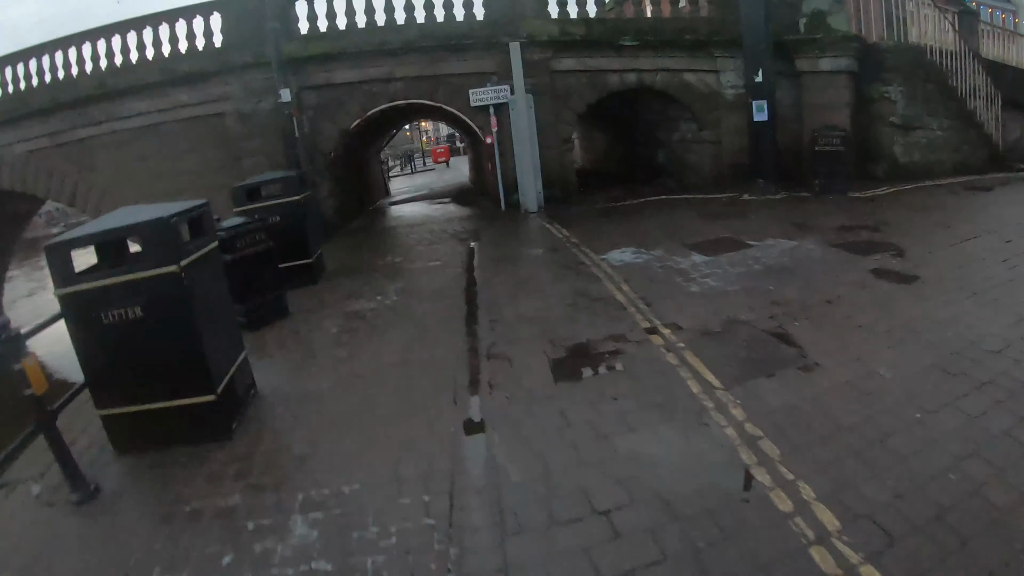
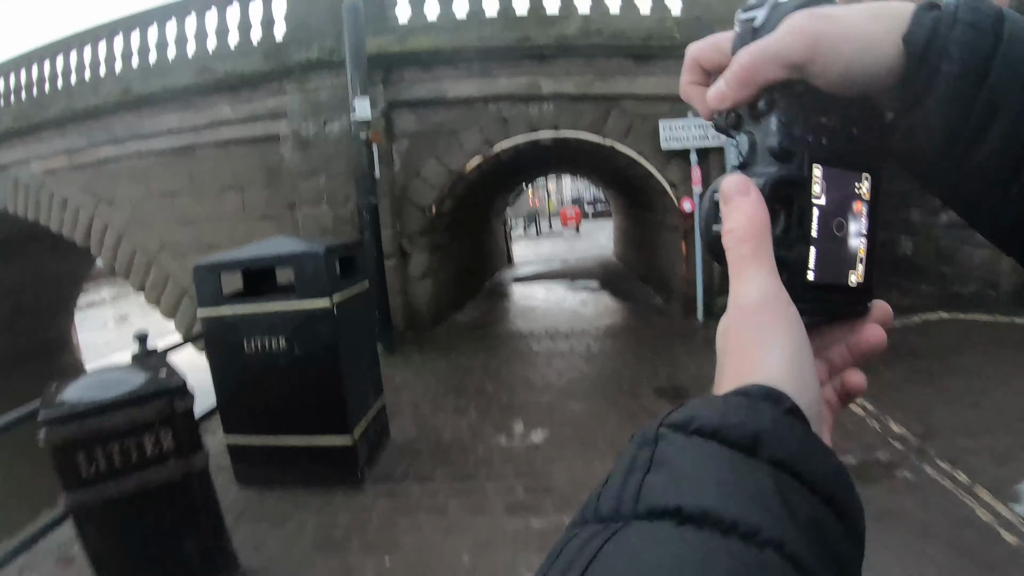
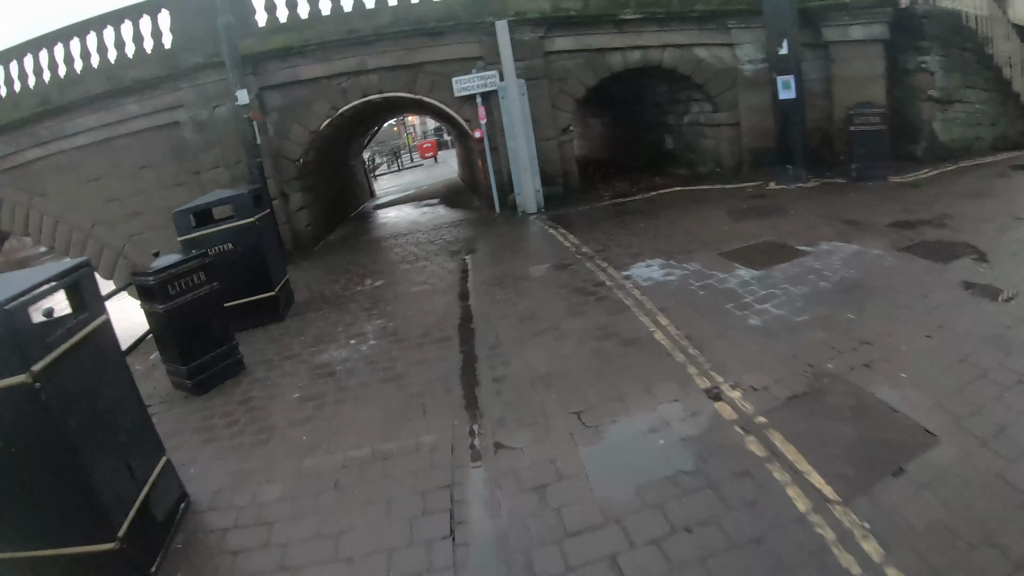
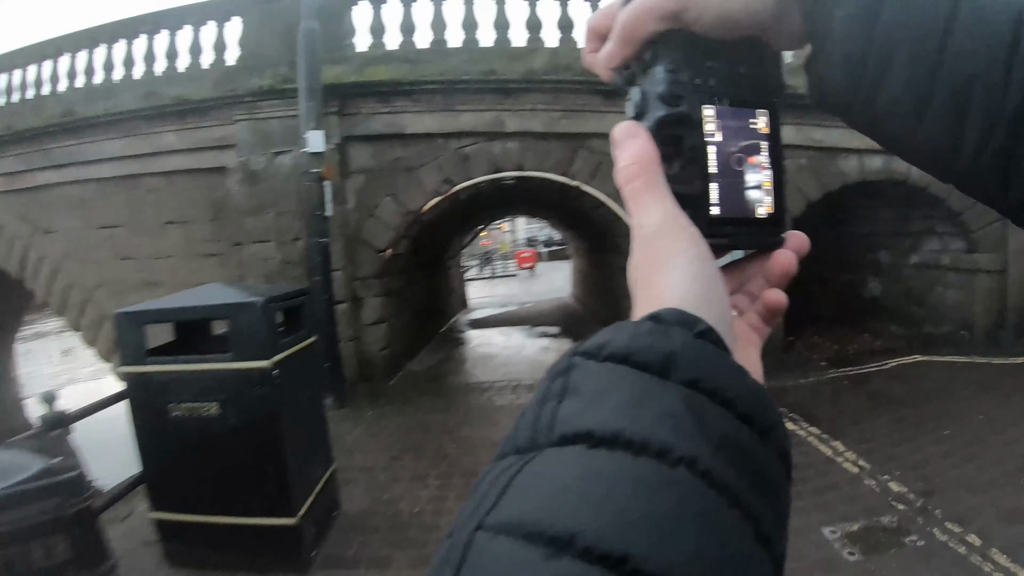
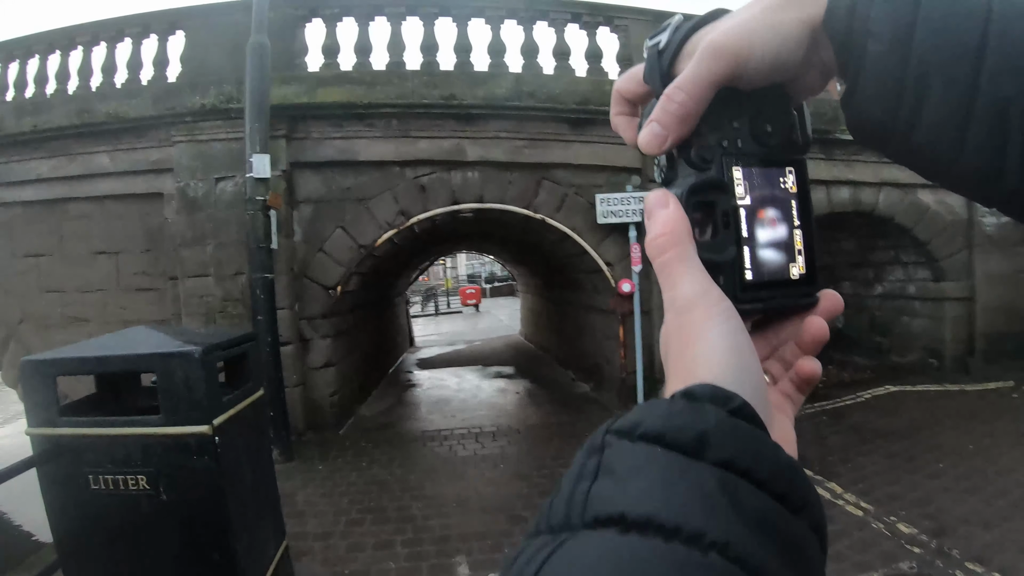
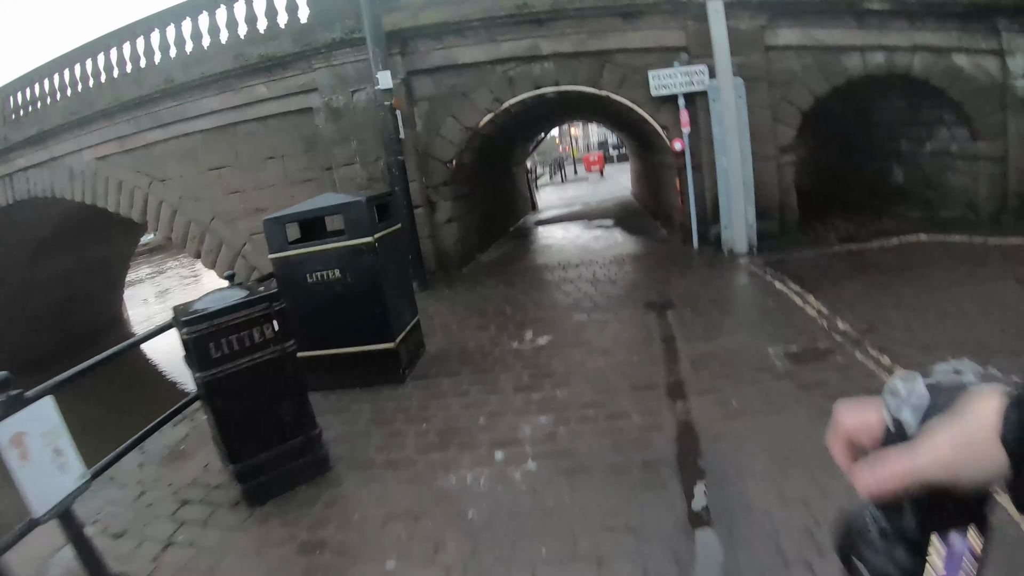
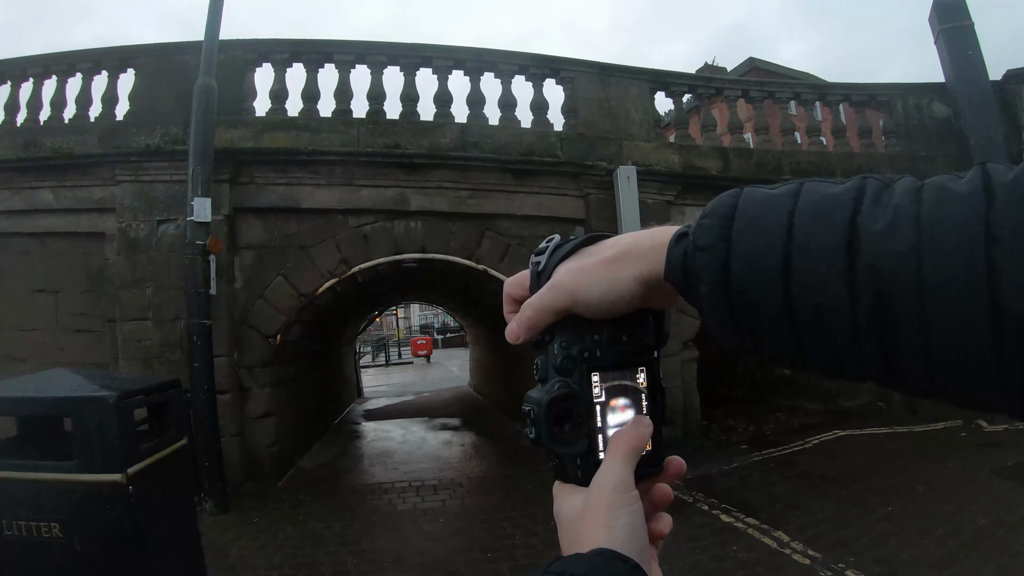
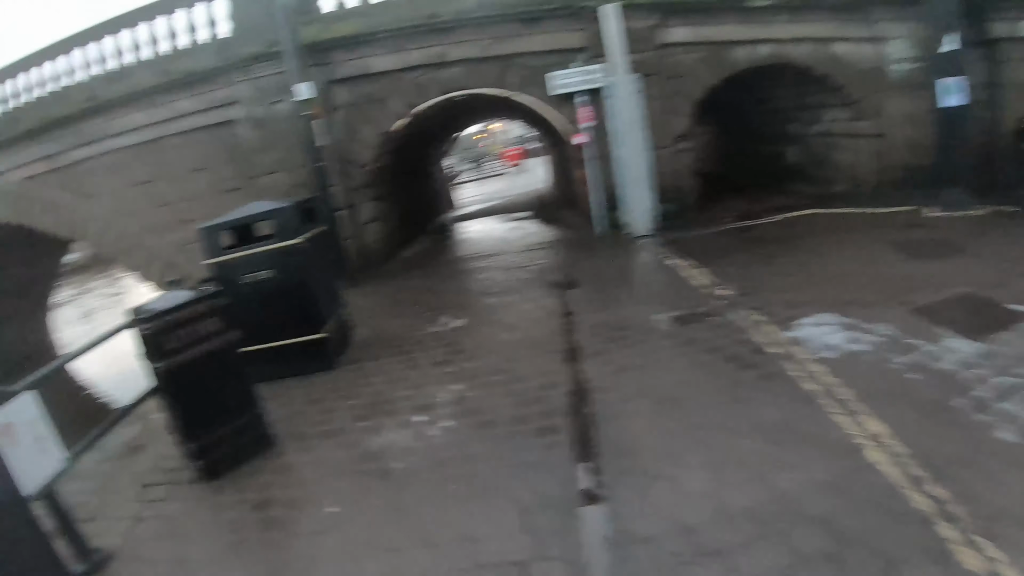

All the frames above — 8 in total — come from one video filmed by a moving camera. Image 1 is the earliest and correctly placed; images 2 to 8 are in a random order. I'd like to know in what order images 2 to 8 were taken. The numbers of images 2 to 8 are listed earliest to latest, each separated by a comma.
3, 8, 6, 2, 4, 5, 7
